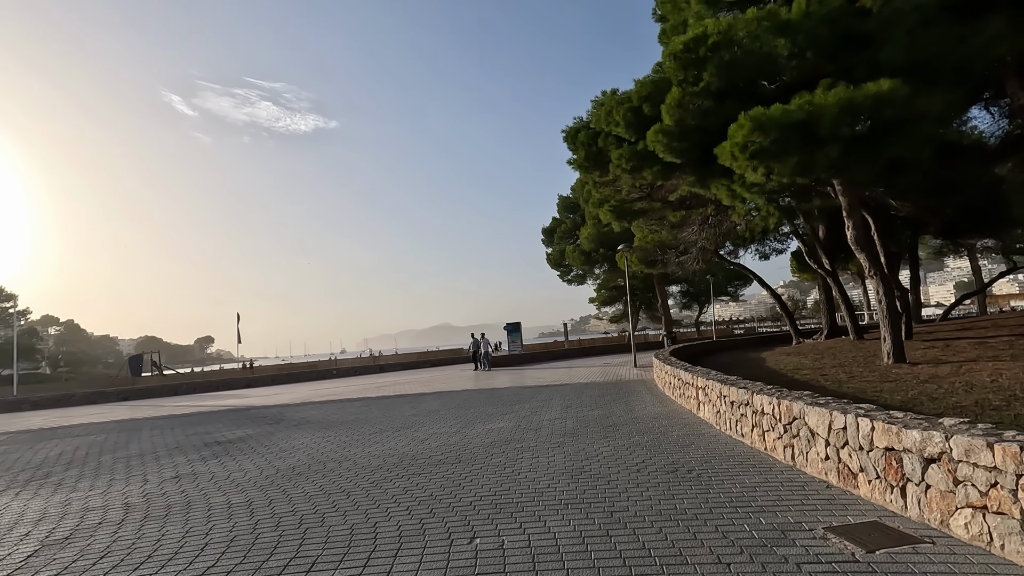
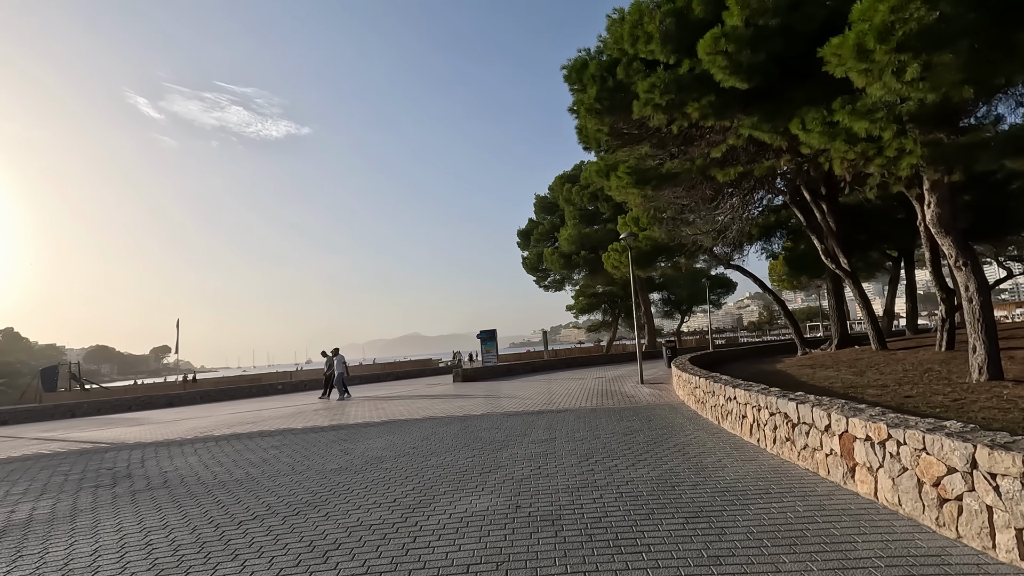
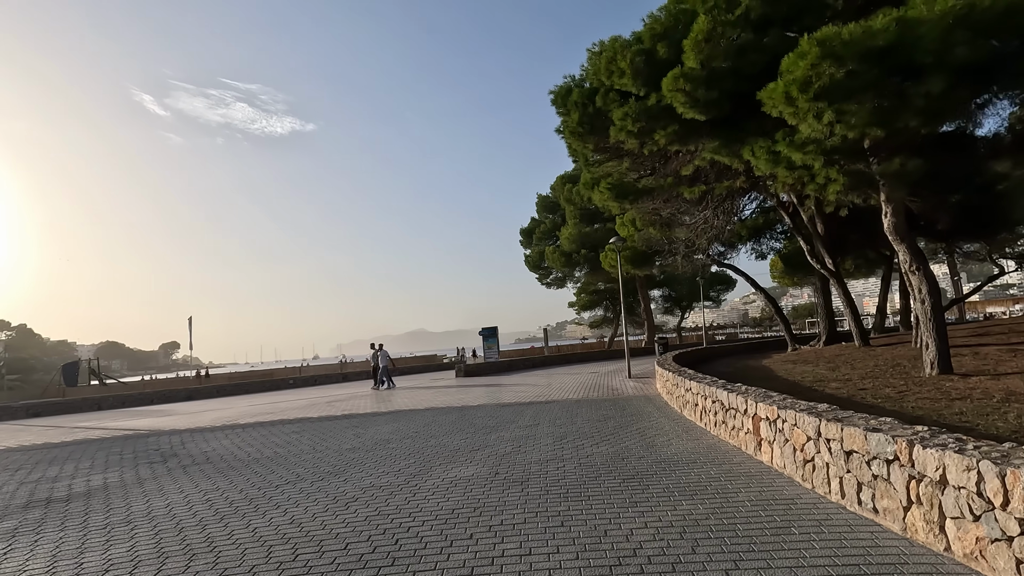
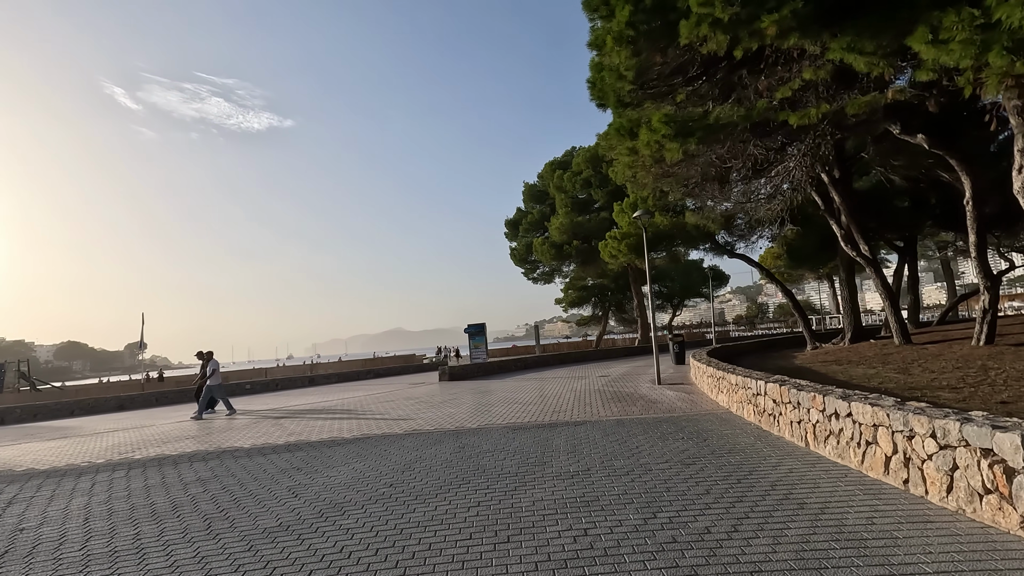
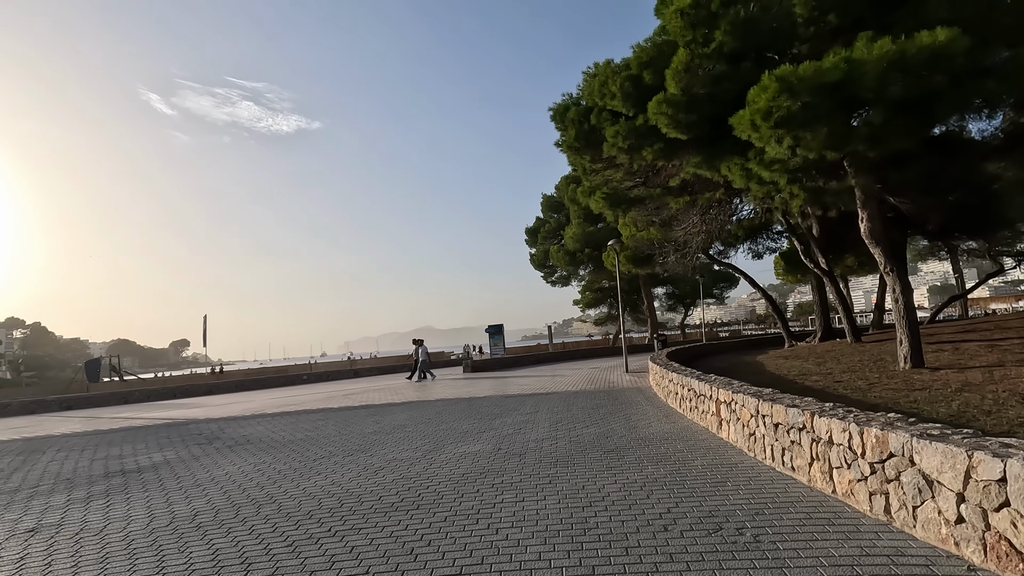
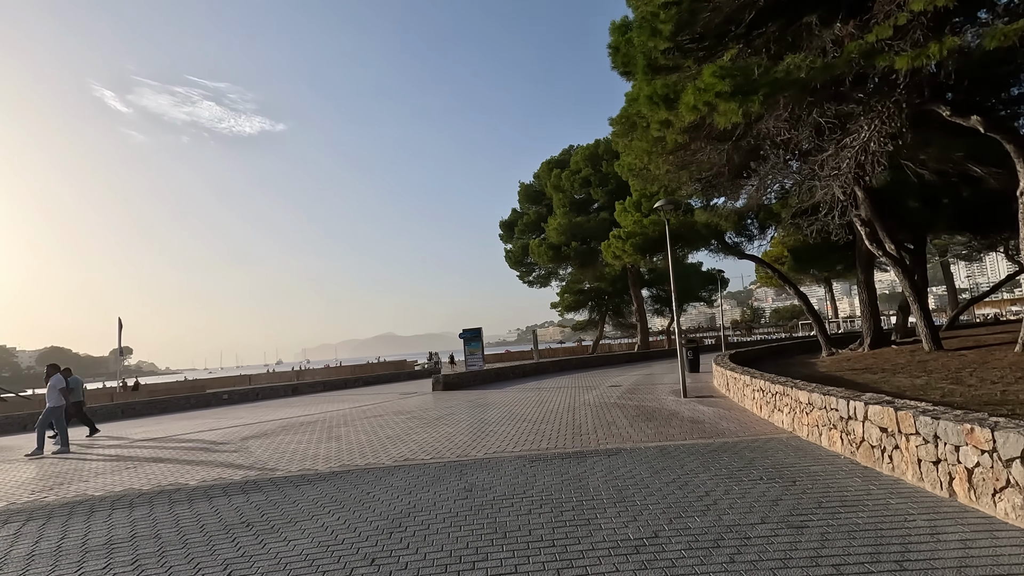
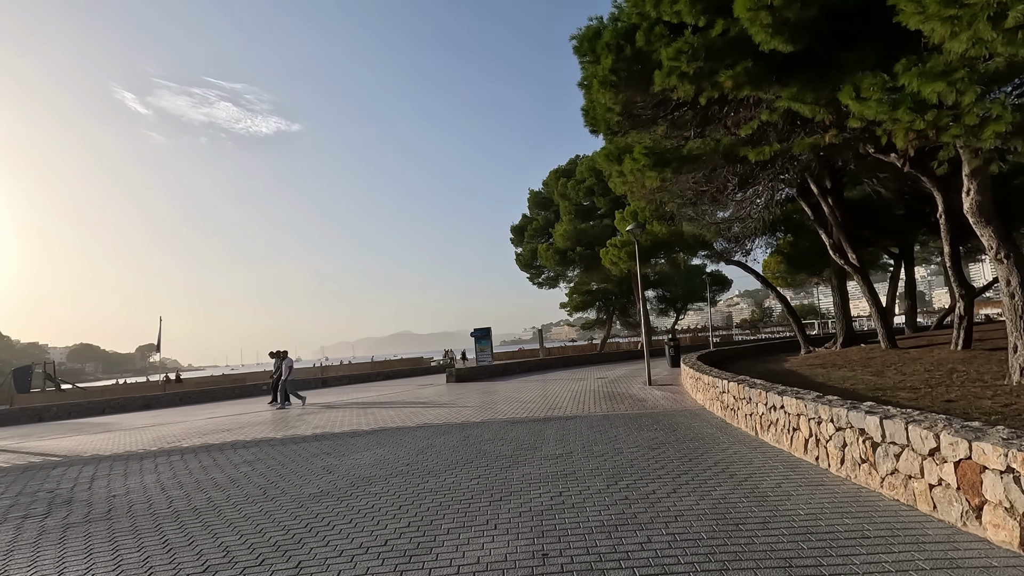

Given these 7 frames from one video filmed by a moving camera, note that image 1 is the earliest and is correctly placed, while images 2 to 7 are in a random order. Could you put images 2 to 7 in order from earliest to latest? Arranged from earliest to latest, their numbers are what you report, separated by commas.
5, 3, 2, 7, 4, 6
